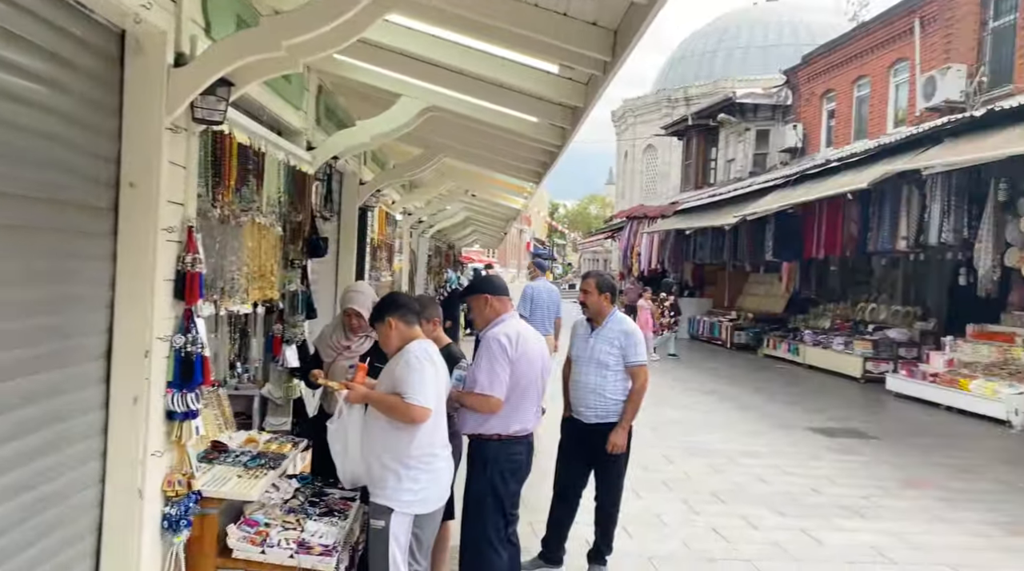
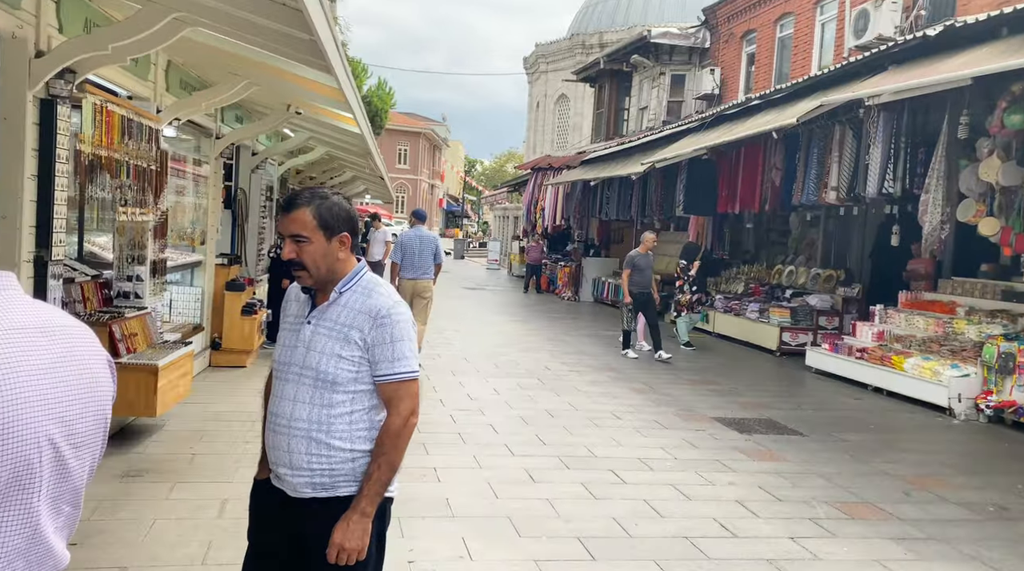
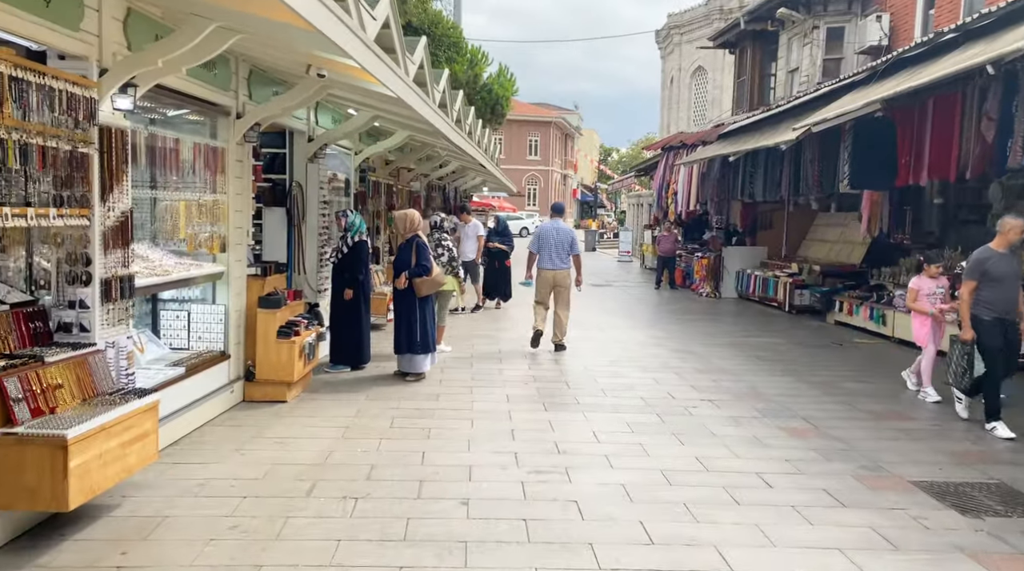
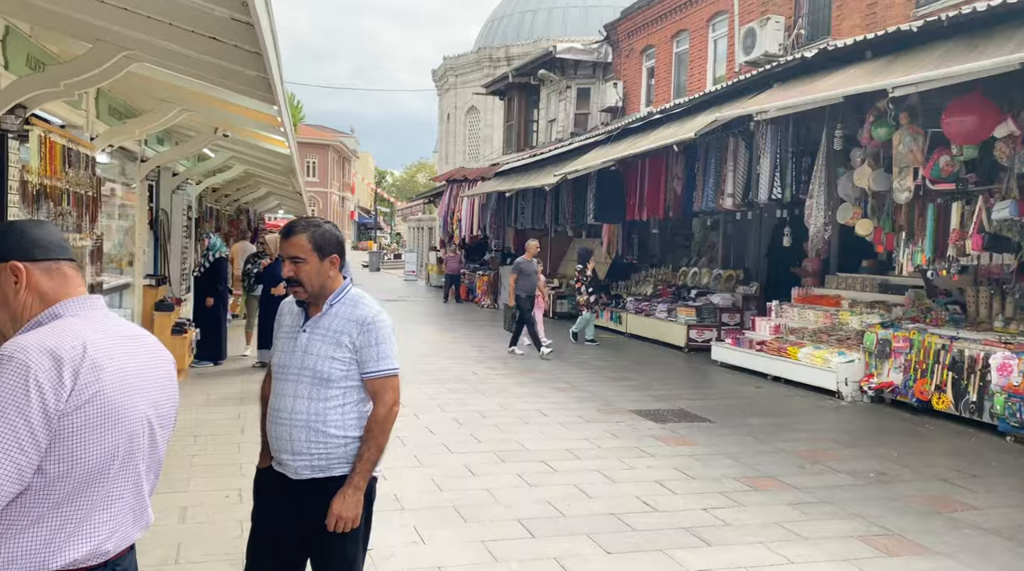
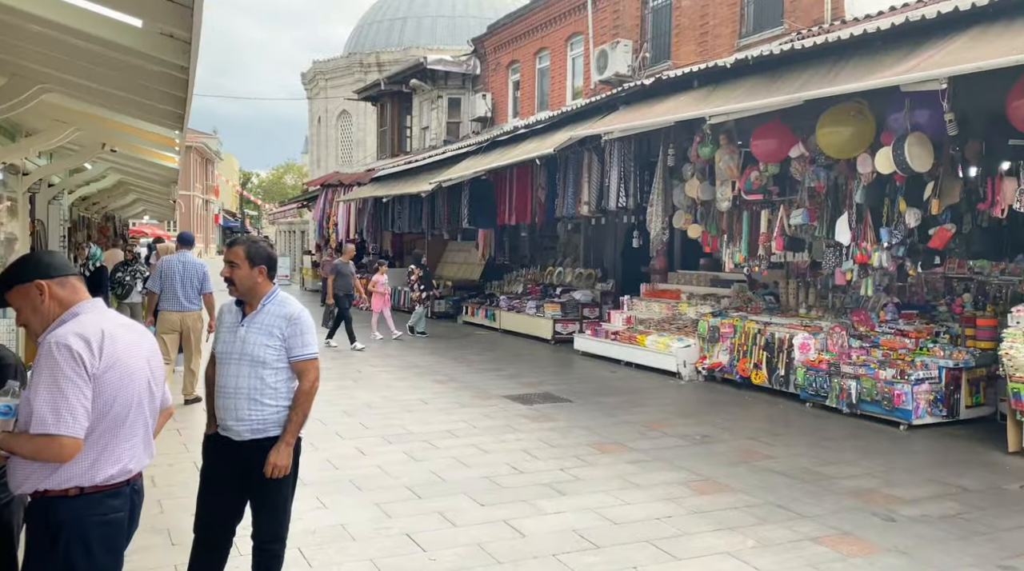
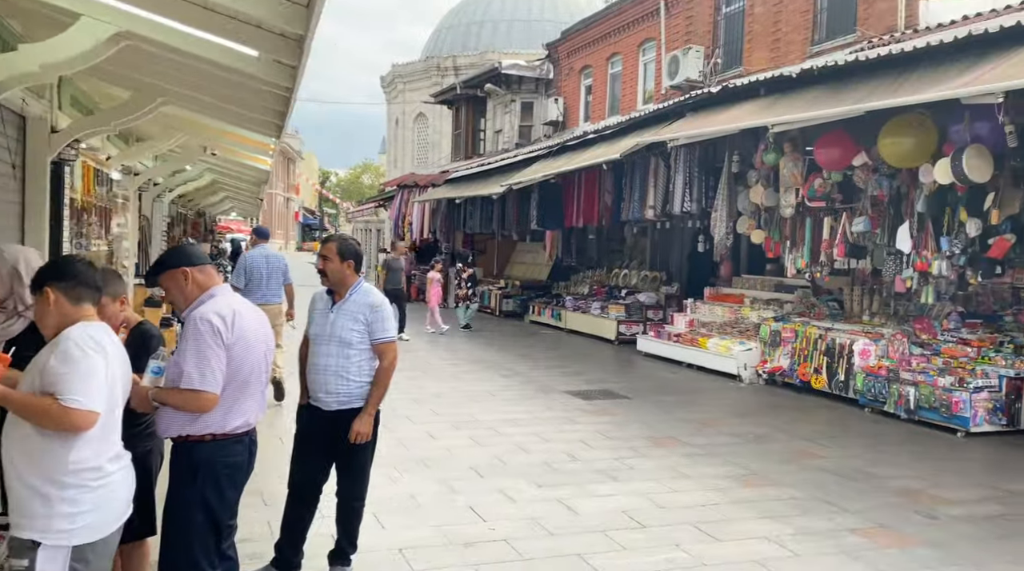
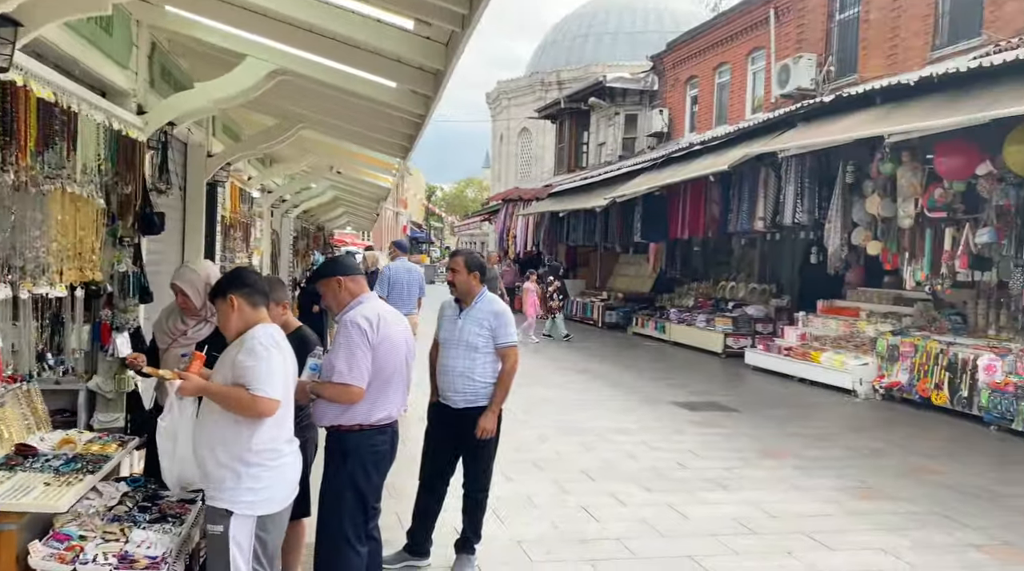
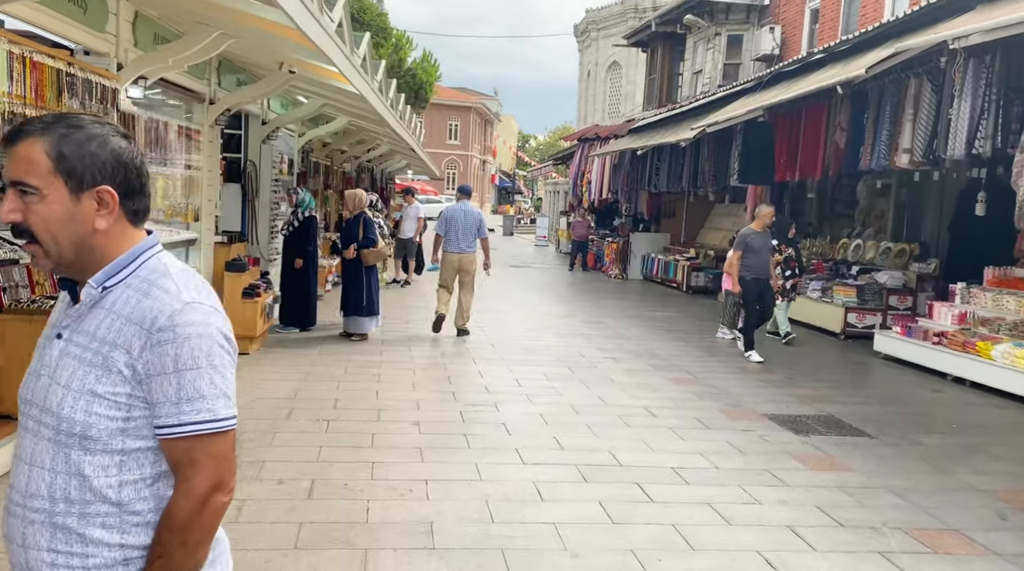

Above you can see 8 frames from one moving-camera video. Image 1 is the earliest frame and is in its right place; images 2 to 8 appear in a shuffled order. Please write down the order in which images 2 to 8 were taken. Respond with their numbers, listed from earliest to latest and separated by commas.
7, 6, 5, 4, 2, 8, 3
